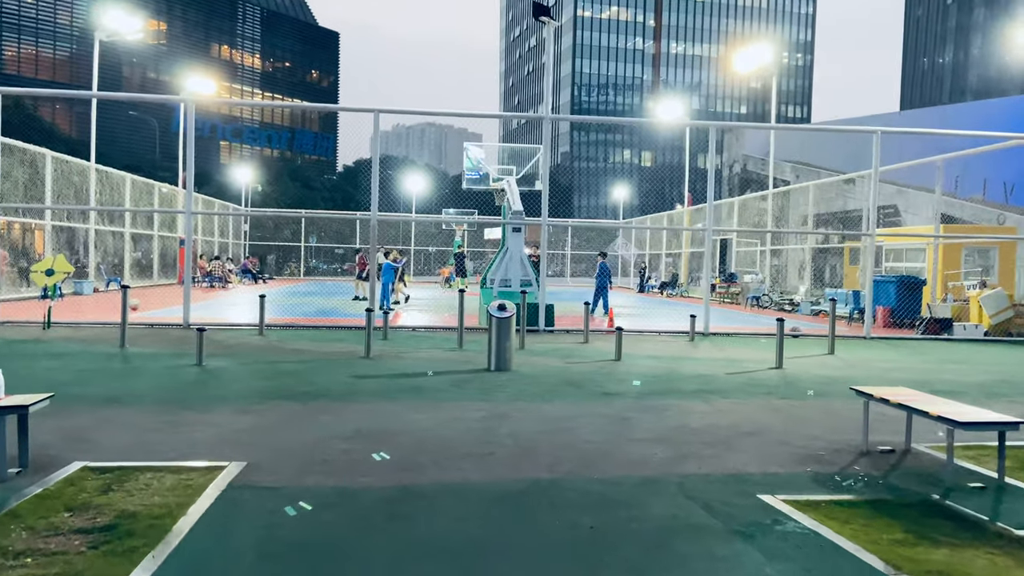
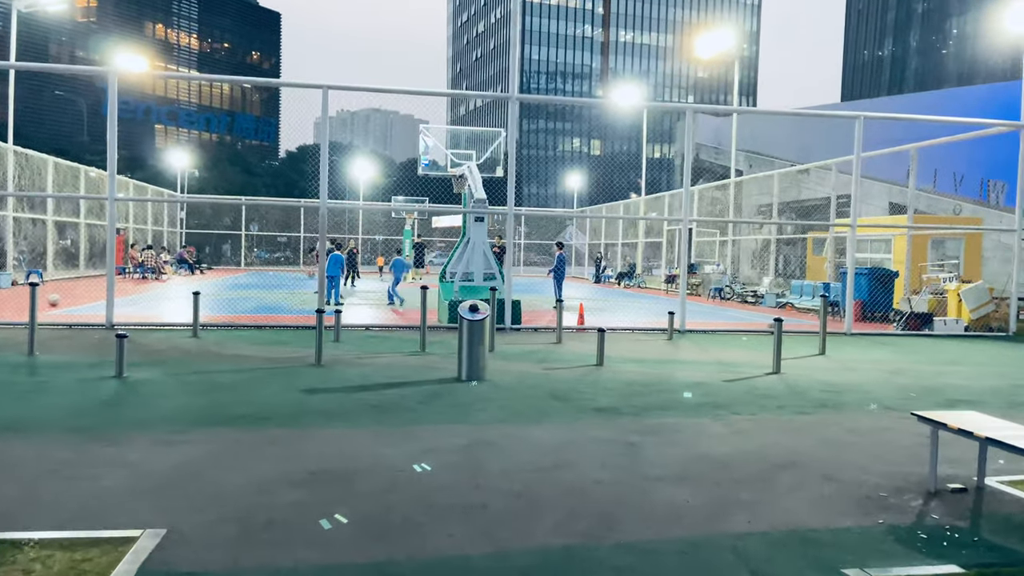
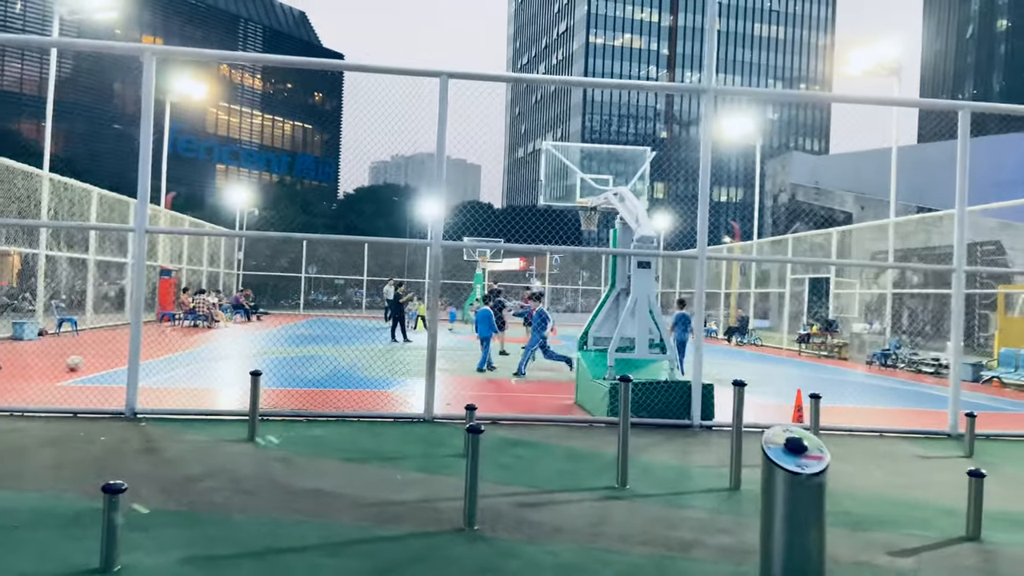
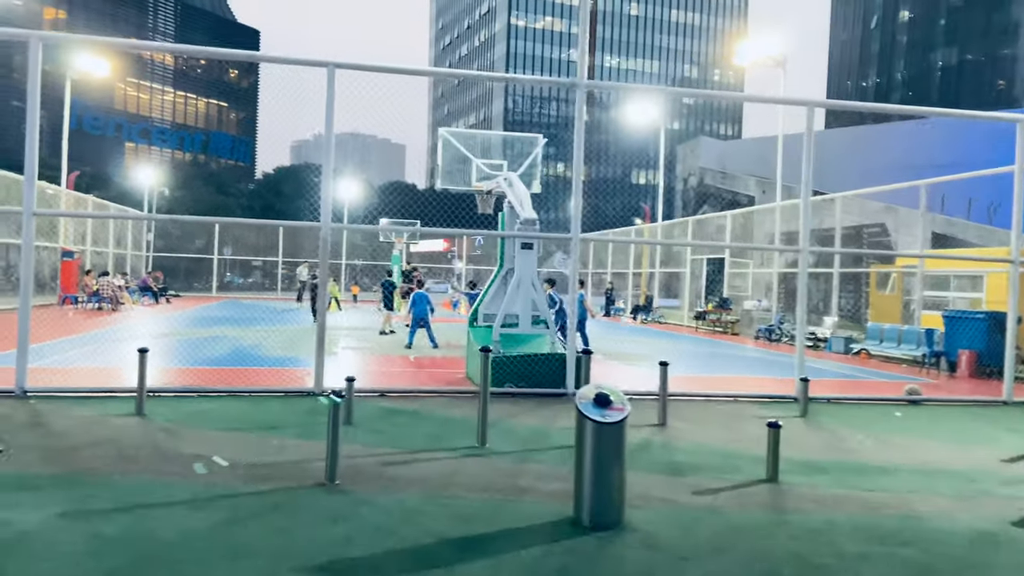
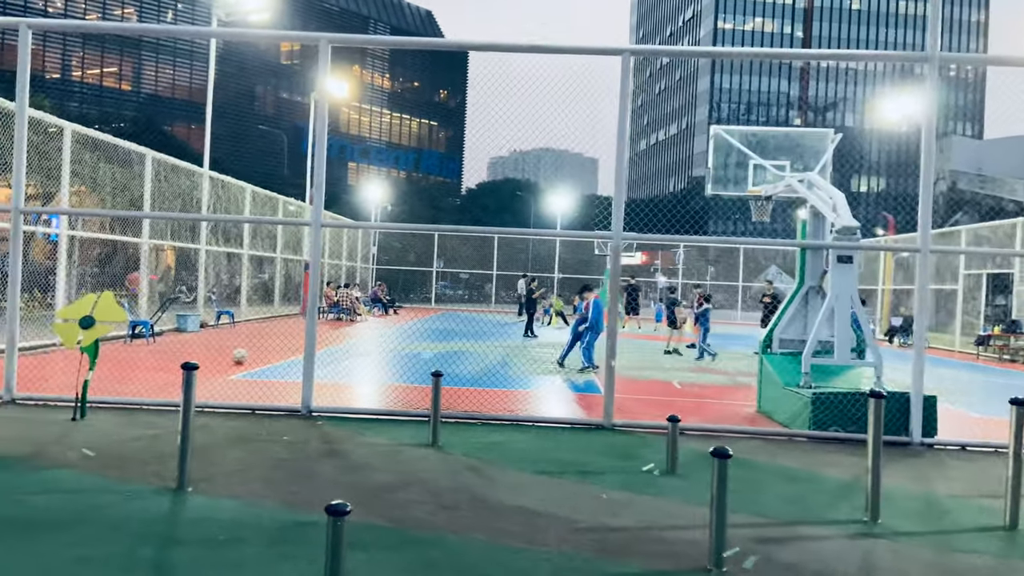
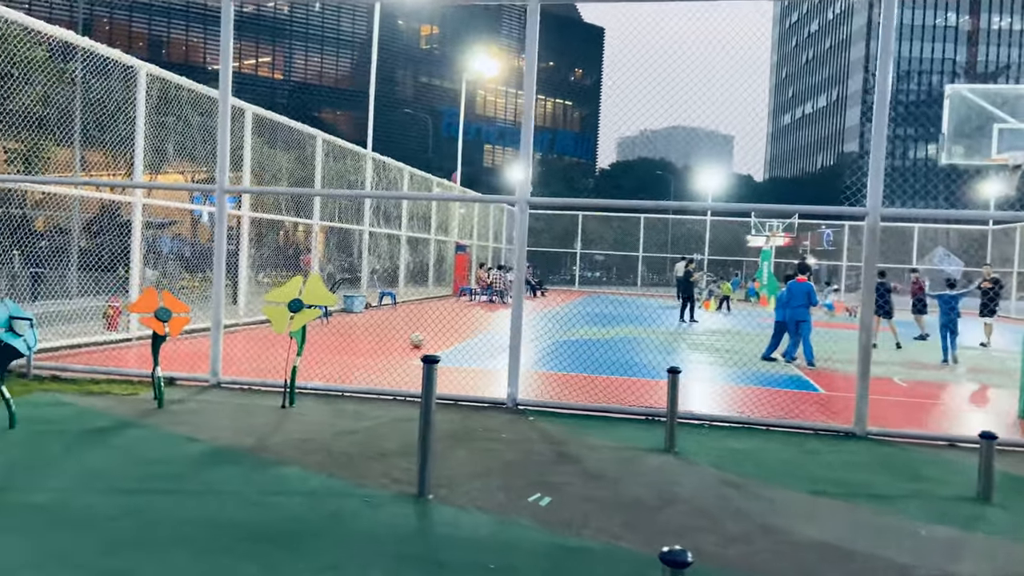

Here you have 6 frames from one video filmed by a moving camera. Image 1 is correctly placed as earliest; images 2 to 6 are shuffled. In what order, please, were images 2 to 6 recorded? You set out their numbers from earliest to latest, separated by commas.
2, 4, 3, 5, 6
